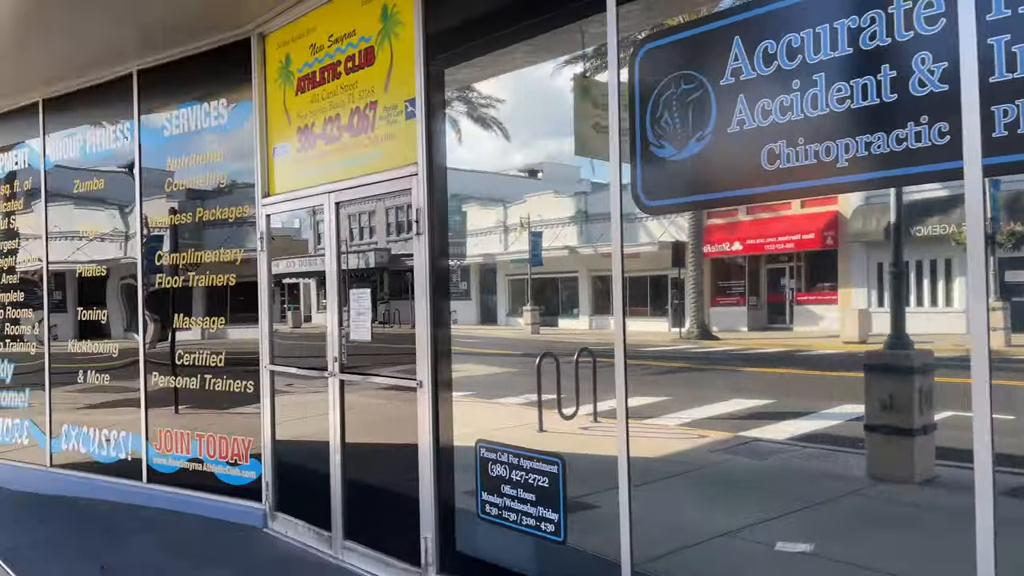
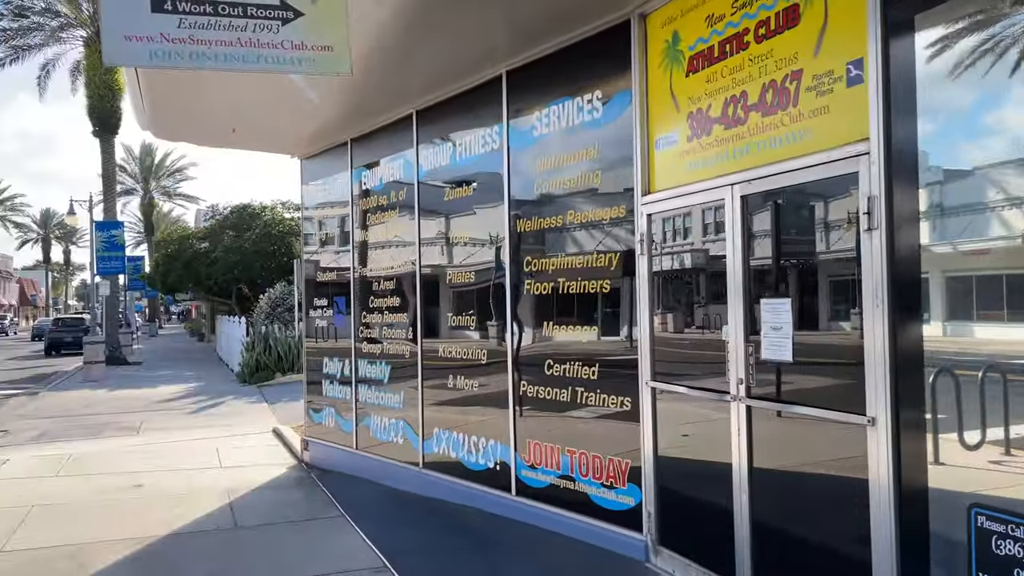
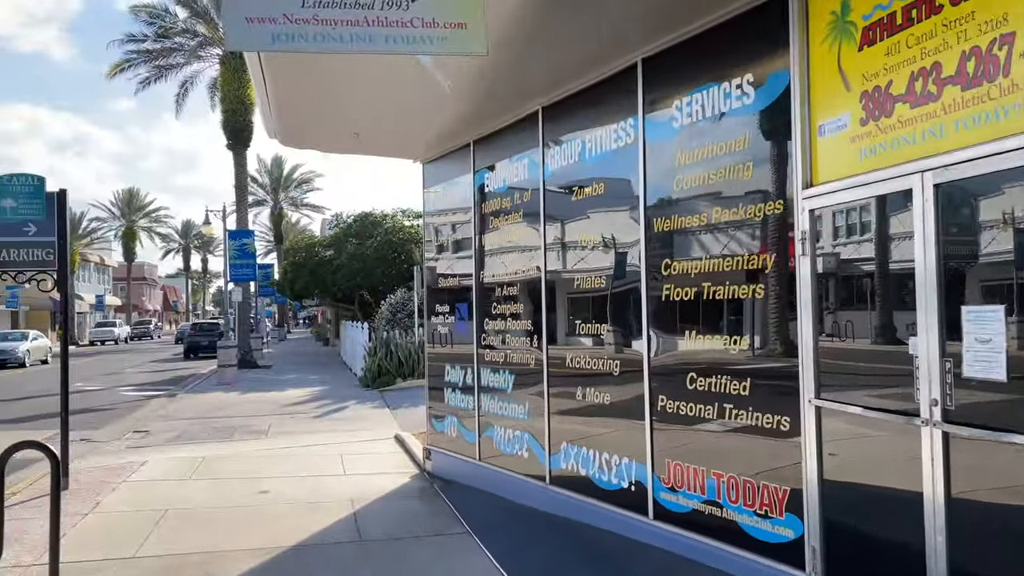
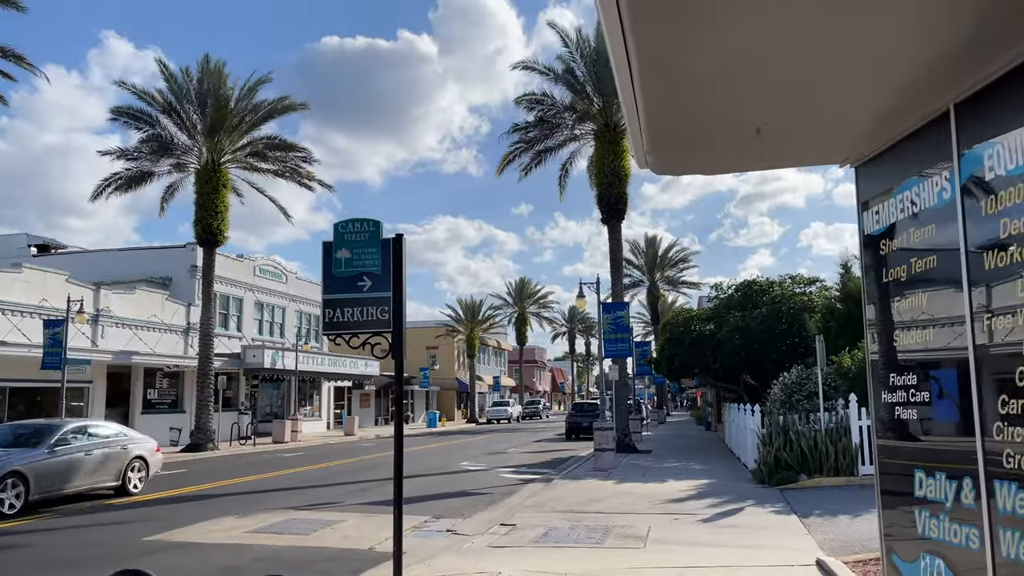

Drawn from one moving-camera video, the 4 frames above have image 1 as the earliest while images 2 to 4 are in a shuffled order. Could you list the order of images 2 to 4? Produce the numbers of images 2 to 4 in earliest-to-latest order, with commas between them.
2, 3, 4
